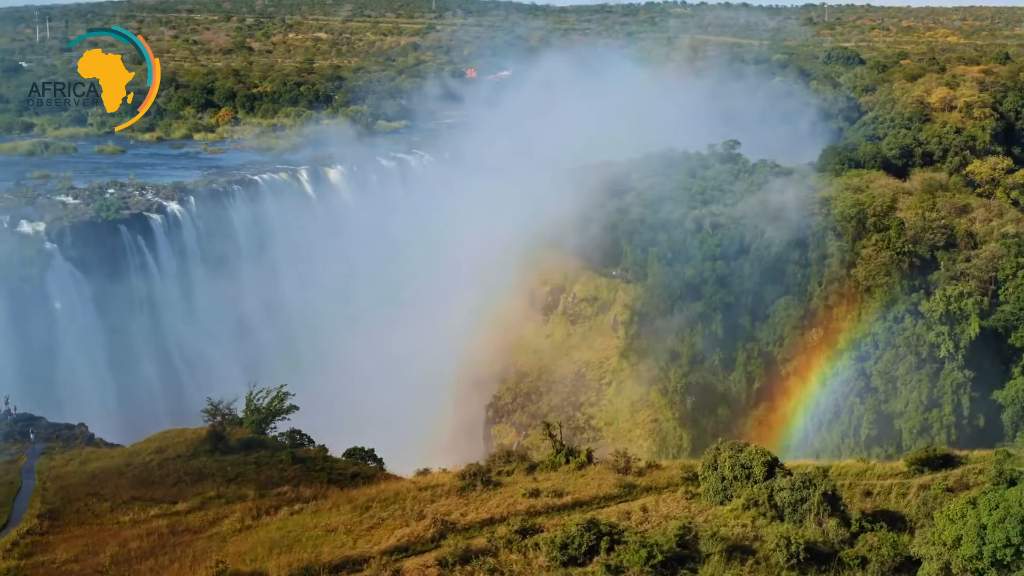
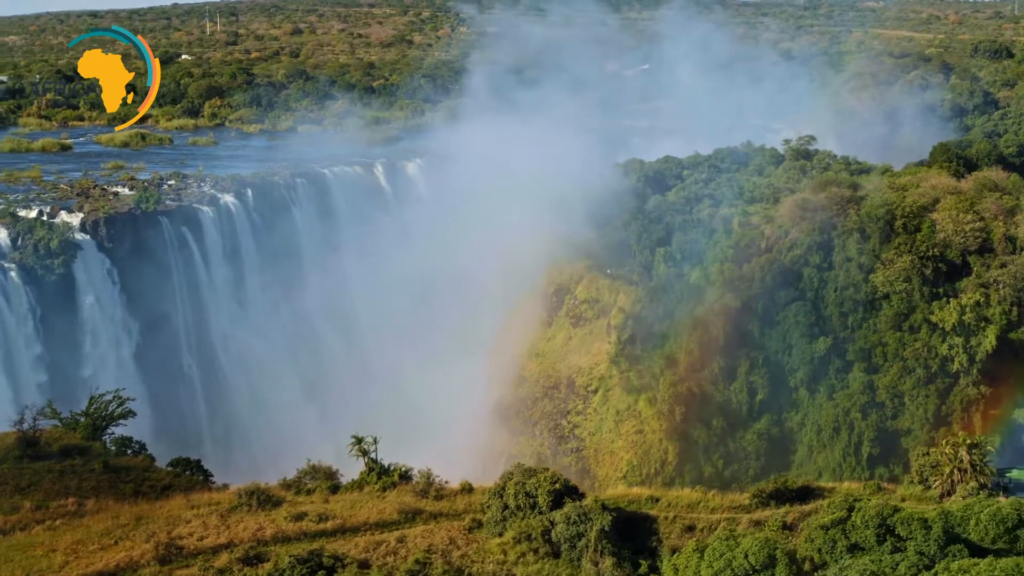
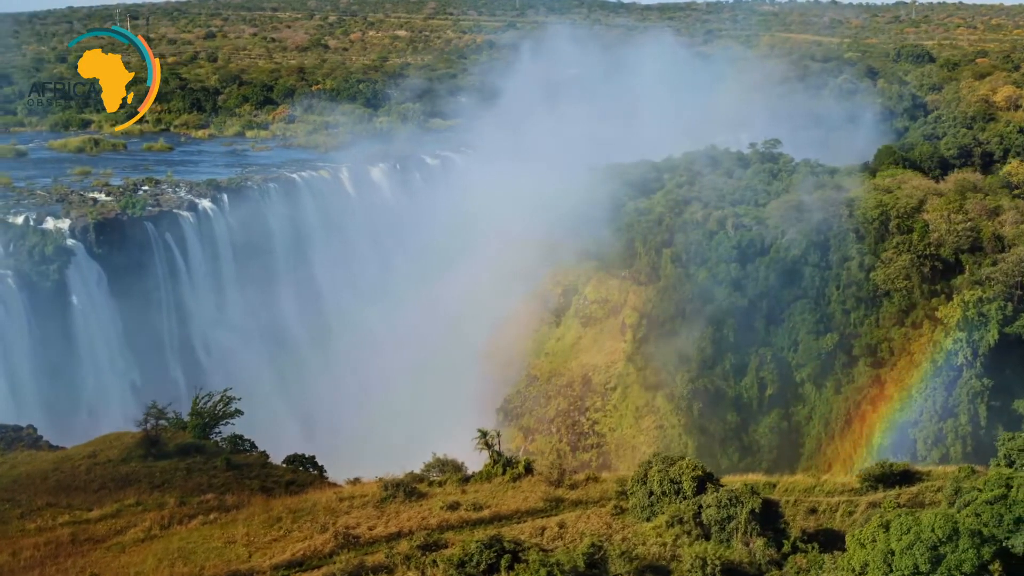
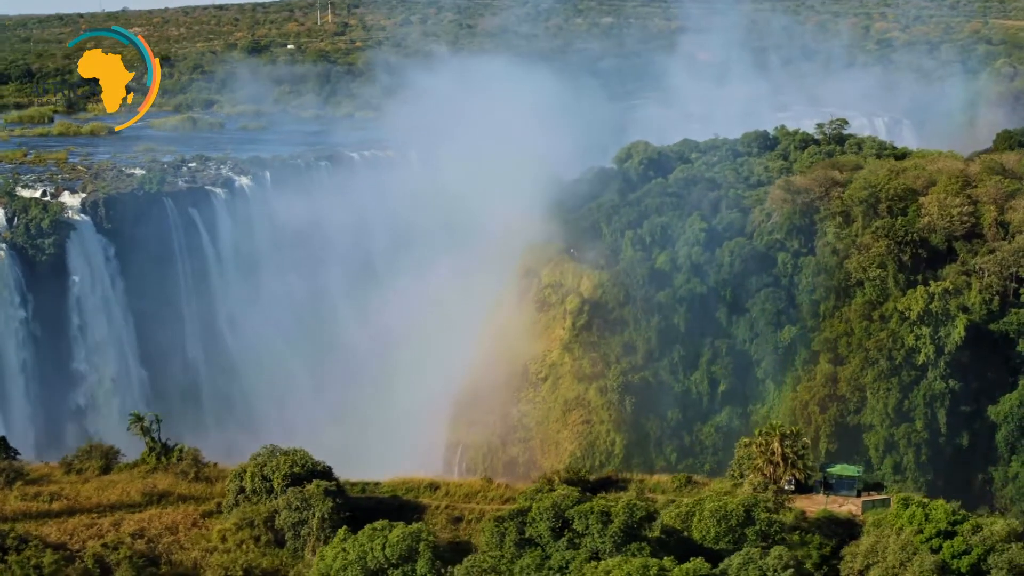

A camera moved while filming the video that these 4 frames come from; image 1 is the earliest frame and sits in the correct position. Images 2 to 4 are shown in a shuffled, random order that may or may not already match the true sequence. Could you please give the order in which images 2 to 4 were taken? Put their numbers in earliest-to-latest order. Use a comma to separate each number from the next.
3, 2, 4
